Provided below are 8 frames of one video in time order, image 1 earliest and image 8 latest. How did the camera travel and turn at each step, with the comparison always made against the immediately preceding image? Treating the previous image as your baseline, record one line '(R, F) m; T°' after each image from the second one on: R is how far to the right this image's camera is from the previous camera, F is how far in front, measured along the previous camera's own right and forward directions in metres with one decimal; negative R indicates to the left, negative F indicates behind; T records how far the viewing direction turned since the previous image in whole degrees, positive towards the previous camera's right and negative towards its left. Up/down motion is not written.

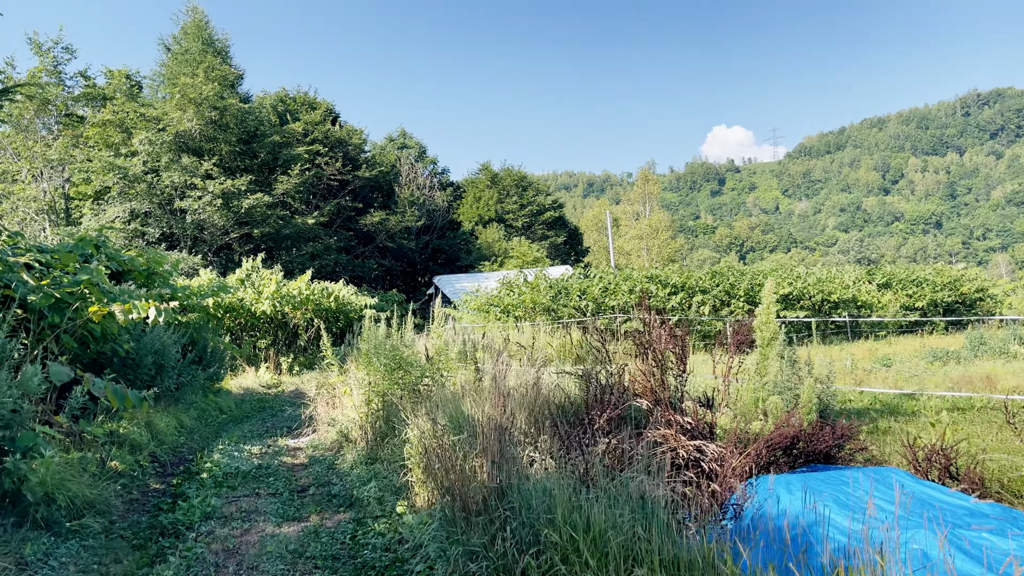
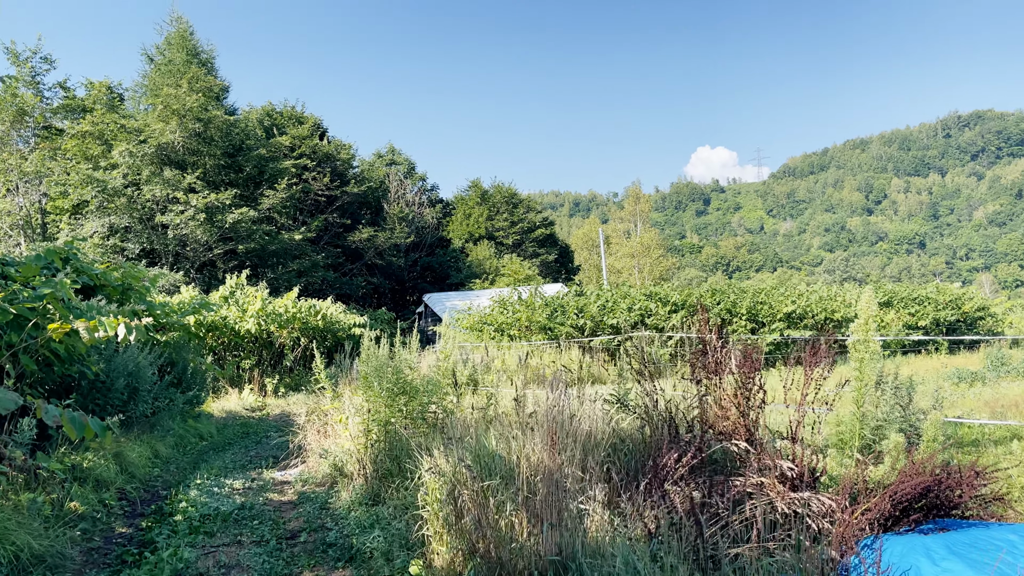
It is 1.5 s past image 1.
(-0.2, +0.4) m; +1°
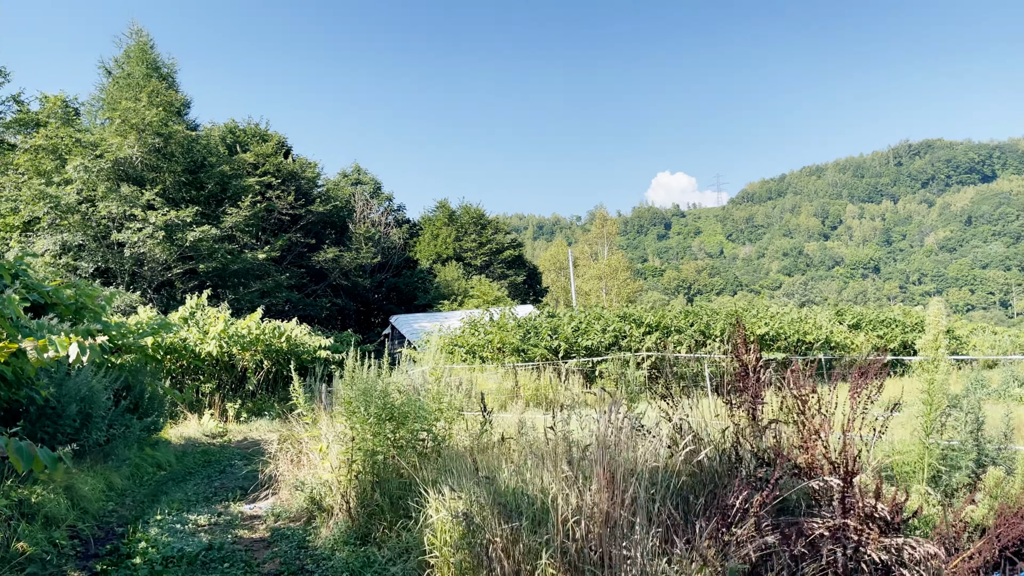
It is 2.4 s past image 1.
(-0.2, +0.2) m; +3°
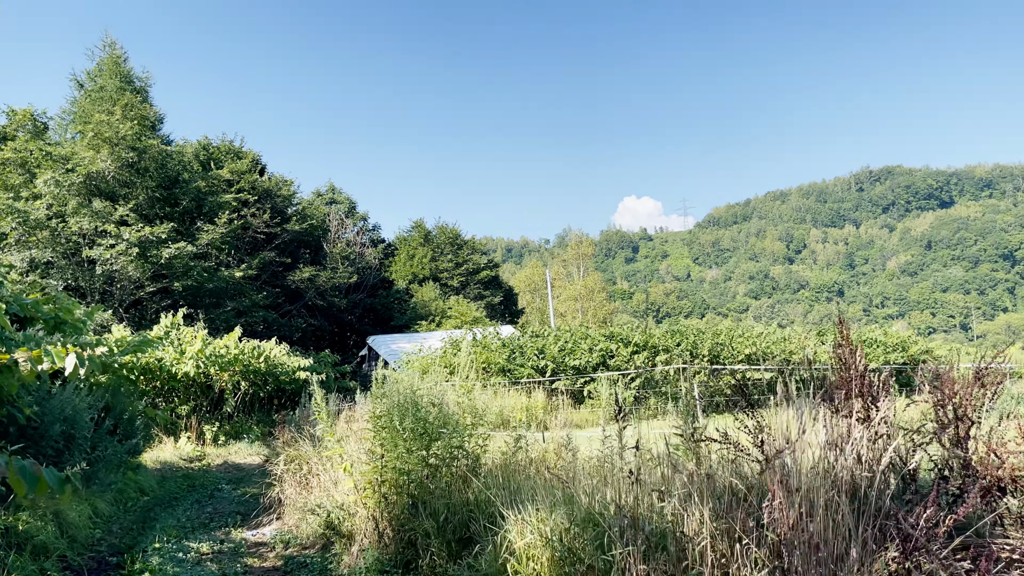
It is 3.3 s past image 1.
(-0.4, +0.1) m; +3°
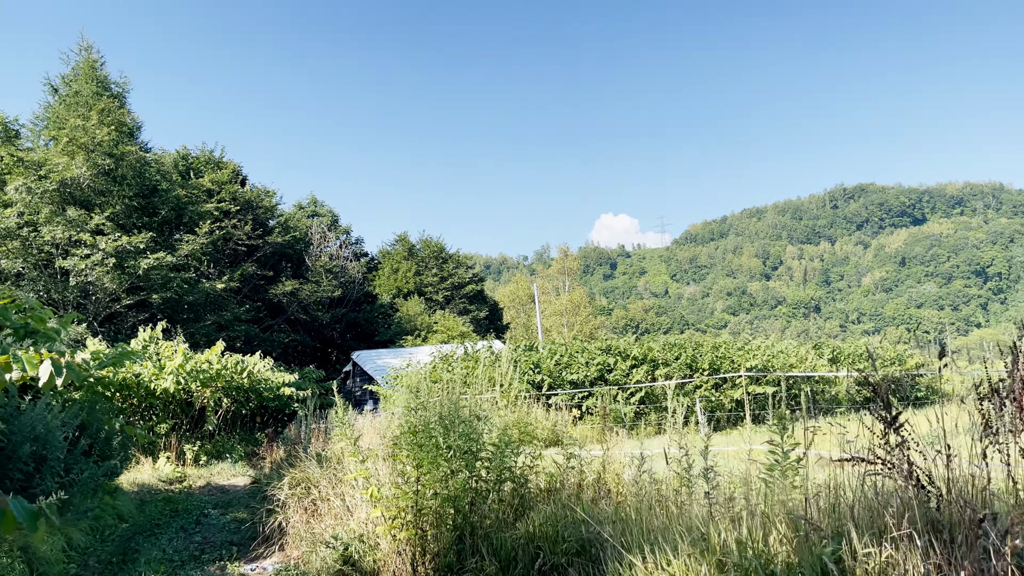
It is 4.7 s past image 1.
(-0.3, +0.4) m; +2°
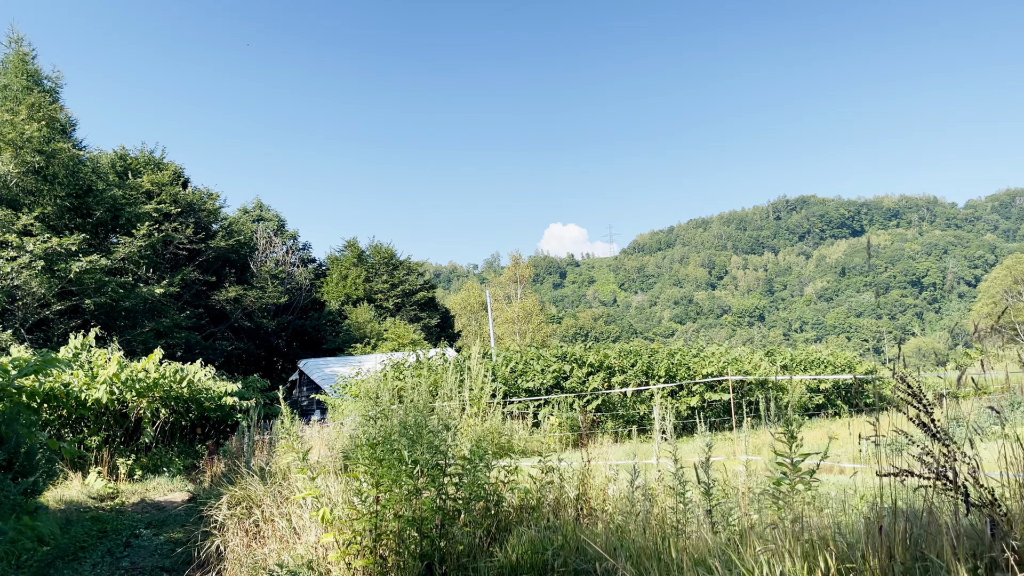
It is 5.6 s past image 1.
(-0.1, +0.1) m; +5°
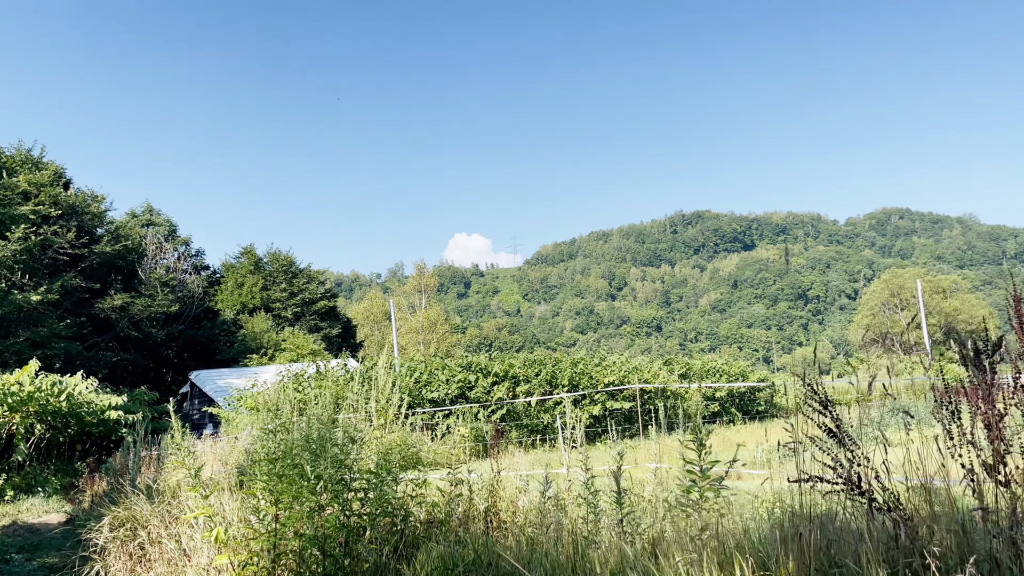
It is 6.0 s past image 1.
(-0.2, 0.0) m; +9°
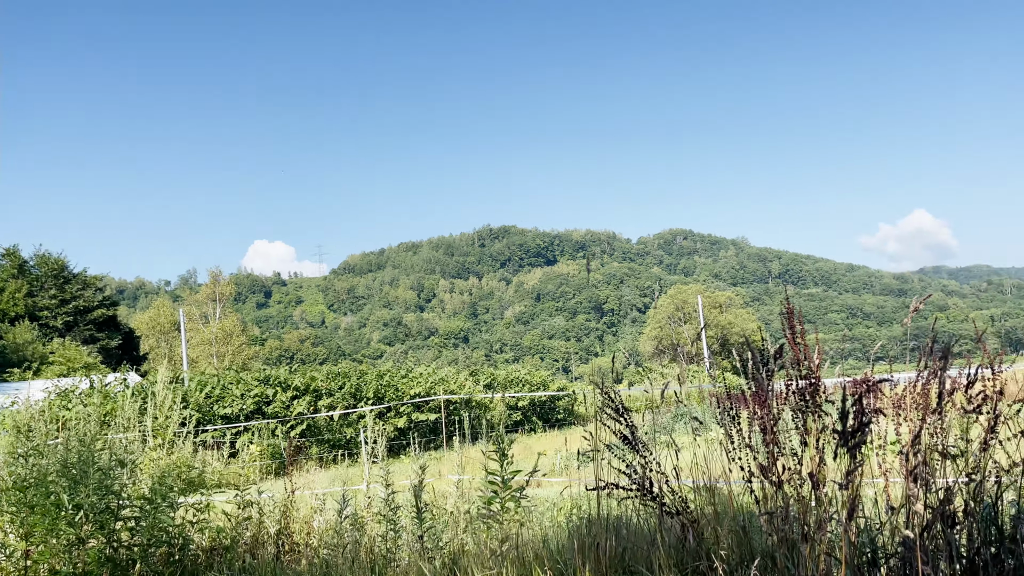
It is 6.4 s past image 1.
(0.0, +0.3) m; +19°
